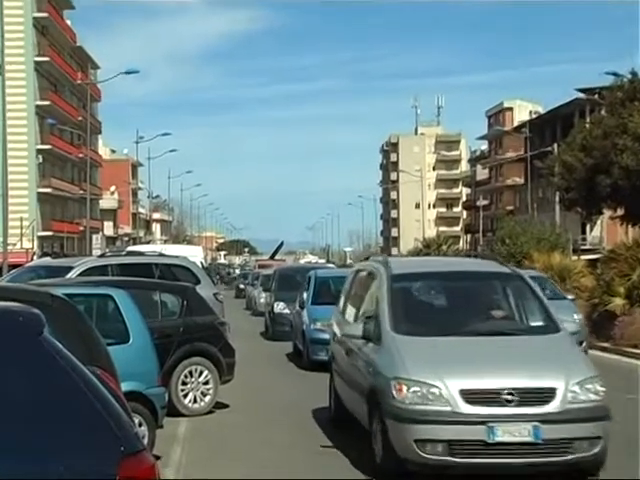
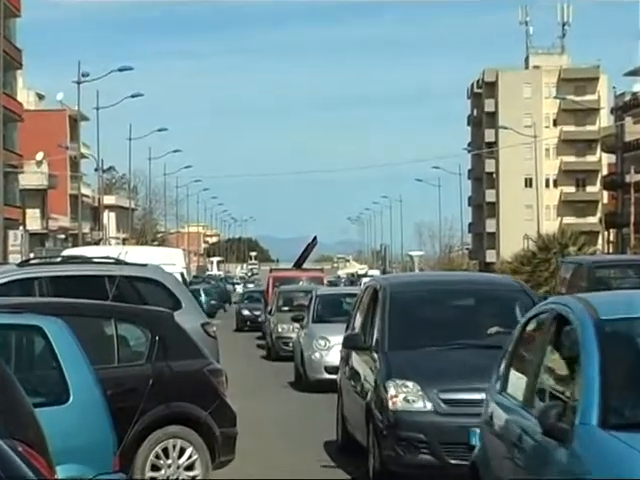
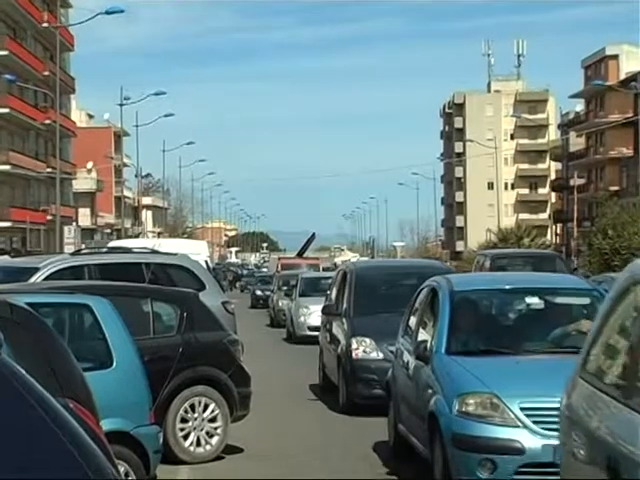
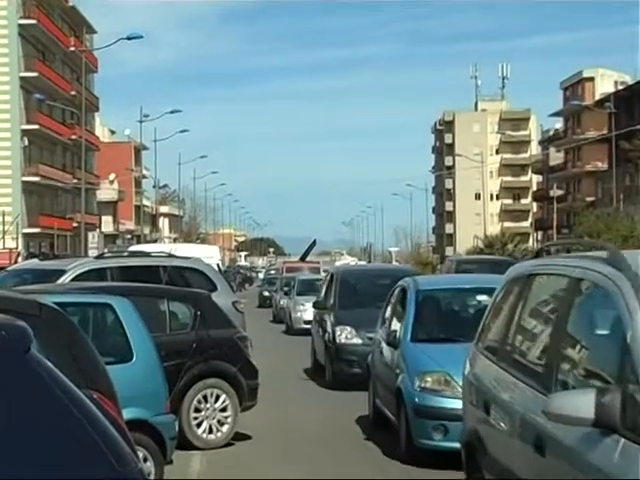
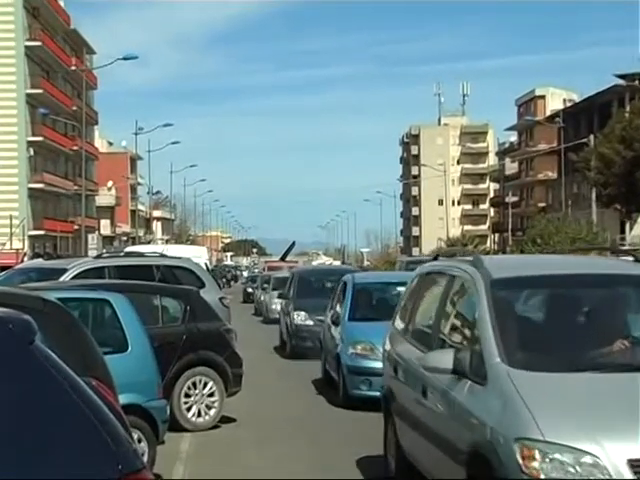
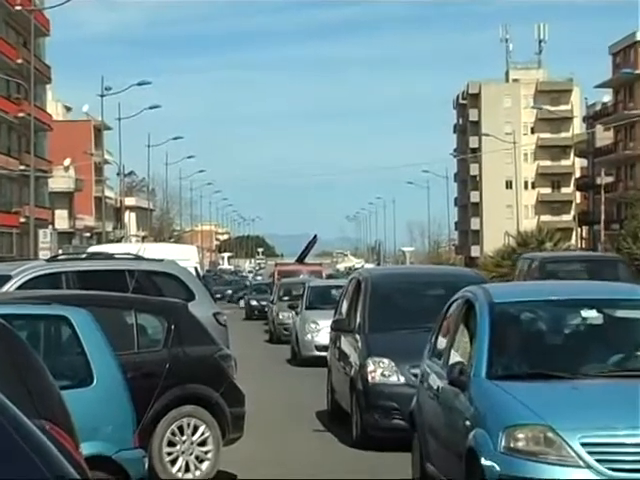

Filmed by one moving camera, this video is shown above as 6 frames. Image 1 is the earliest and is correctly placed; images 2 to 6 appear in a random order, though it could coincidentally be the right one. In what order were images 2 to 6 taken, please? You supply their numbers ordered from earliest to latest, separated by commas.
5, 4, 3, 6, 2
